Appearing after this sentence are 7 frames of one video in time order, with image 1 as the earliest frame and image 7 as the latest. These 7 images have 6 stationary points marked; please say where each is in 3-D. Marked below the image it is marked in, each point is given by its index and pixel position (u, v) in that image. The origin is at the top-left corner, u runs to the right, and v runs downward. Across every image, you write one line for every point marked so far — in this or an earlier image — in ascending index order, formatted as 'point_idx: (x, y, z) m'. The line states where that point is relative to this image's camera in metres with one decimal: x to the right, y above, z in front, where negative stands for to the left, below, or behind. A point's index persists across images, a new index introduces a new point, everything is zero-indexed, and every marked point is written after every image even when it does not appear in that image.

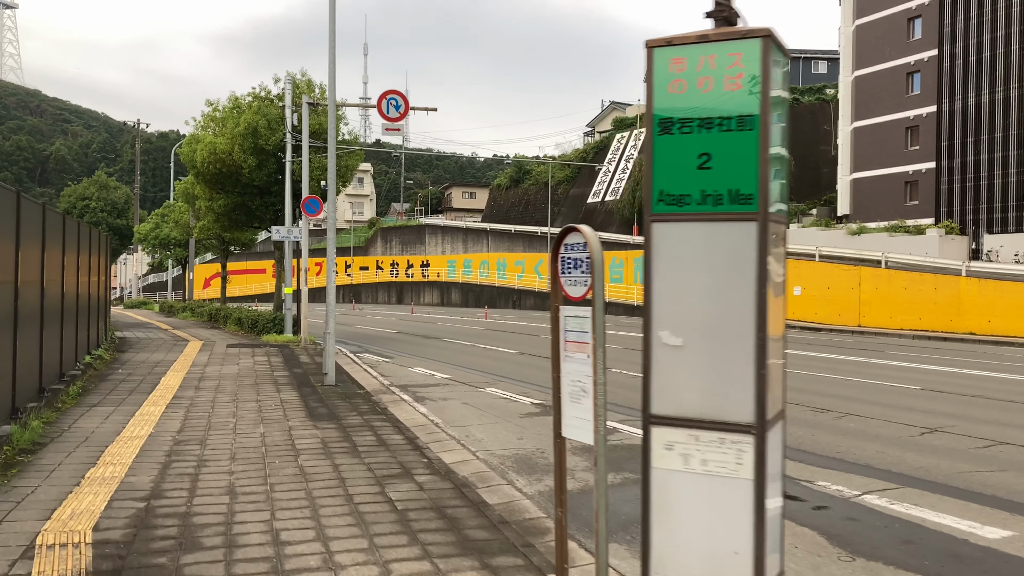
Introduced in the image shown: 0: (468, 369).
0: (-0.9, -1.6, +17.5) m
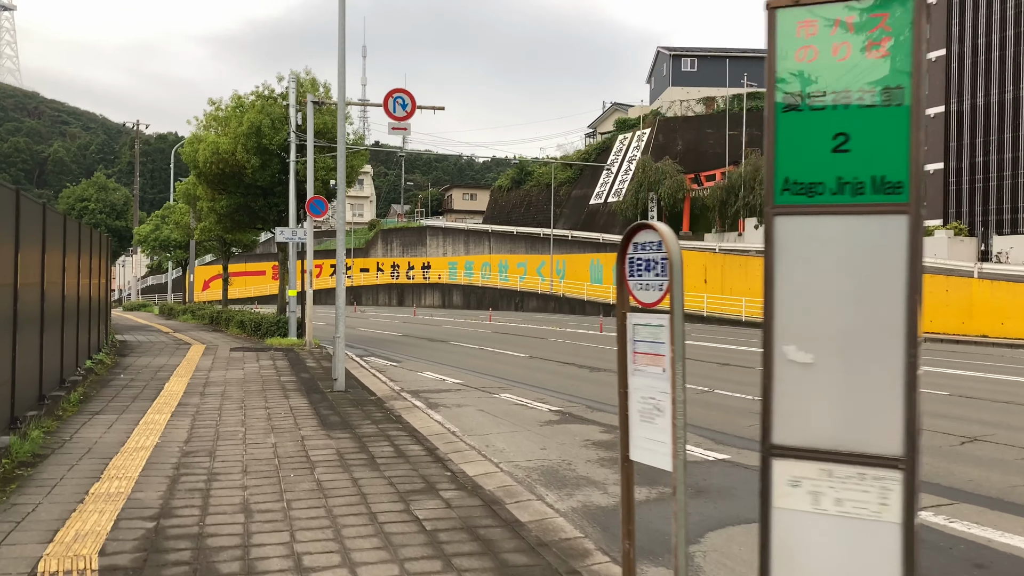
0: (-0.7, -1.6, +17.1) m
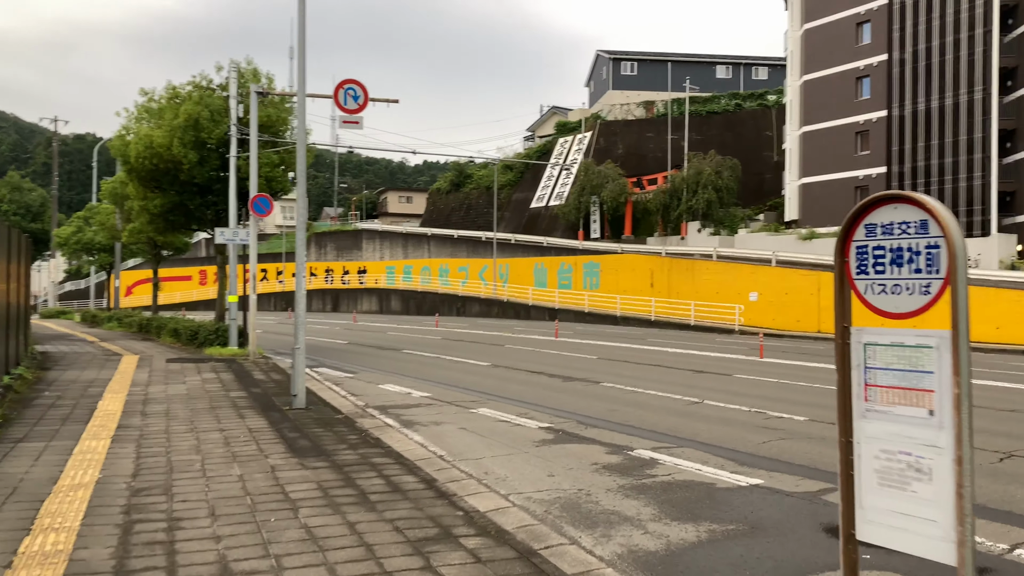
0: (-1.2, -1.7, +15.8) m
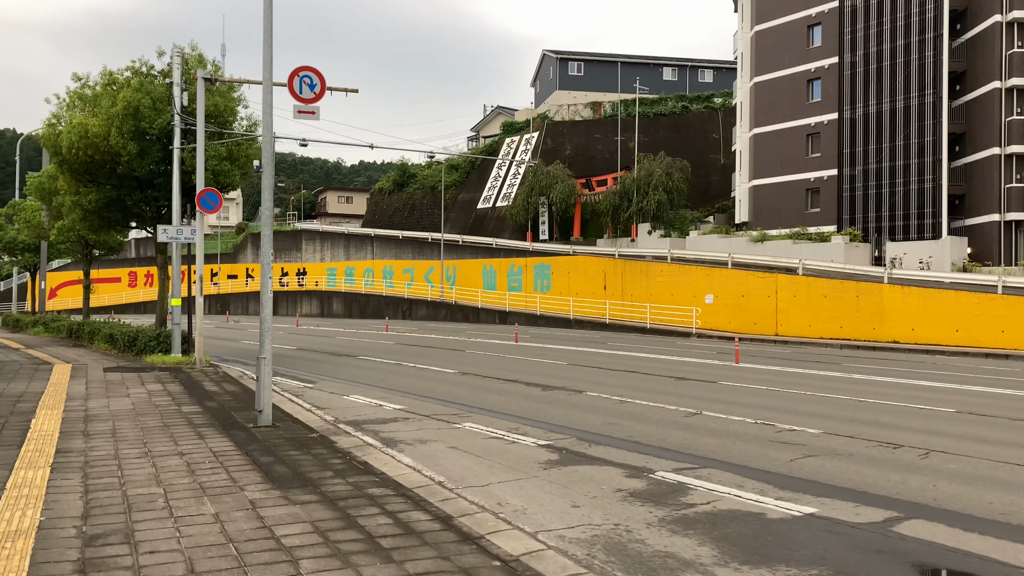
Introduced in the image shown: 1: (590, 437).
0: (-1.6, -1.8, +14.6) m
1: (+0.9, -1.8, +10.5) m
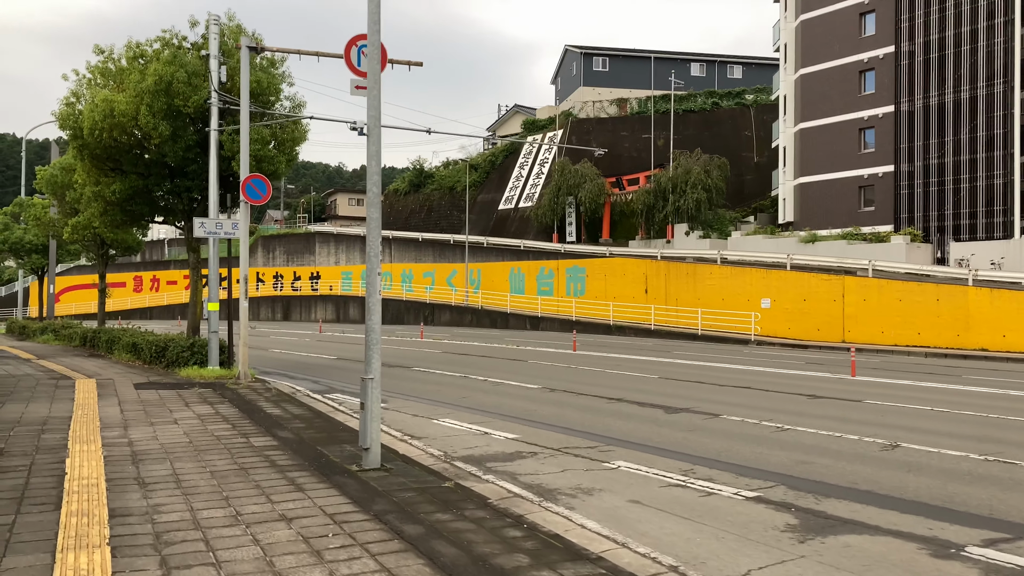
0: (+0.1, -1.8, +12.1) m
1: (+2.6, -1.7, +8.0) m
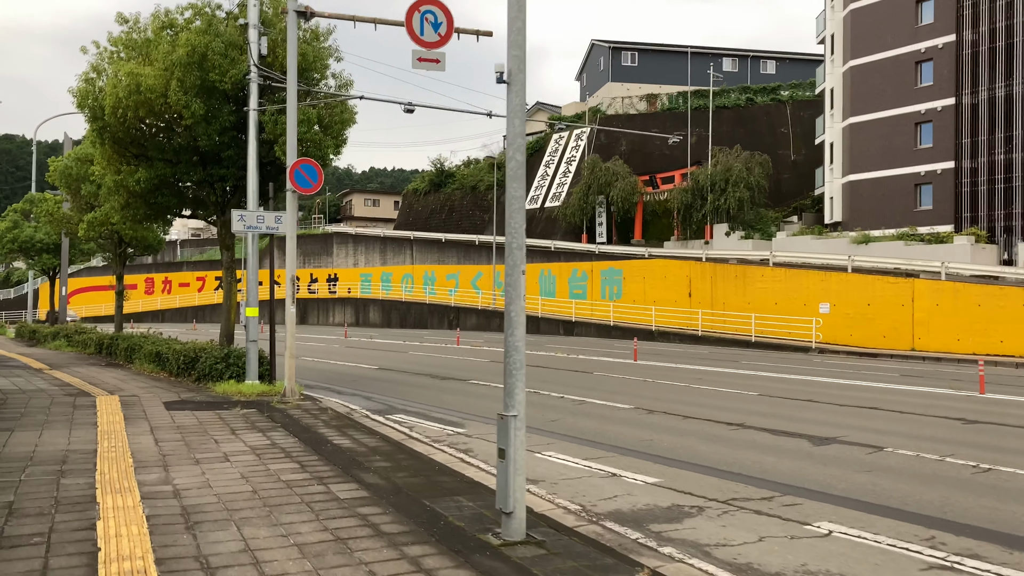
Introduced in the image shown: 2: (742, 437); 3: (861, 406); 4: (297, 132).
0: (+1.4, -1.8, +9.9) m
1: (+3.9, -1.8, +5.8) m
2: (+2.8, -1.8, +11.1) m
3: (+5.5, -1.8, +14.0) m
4: (-3.4, +2.5, +13.8) m
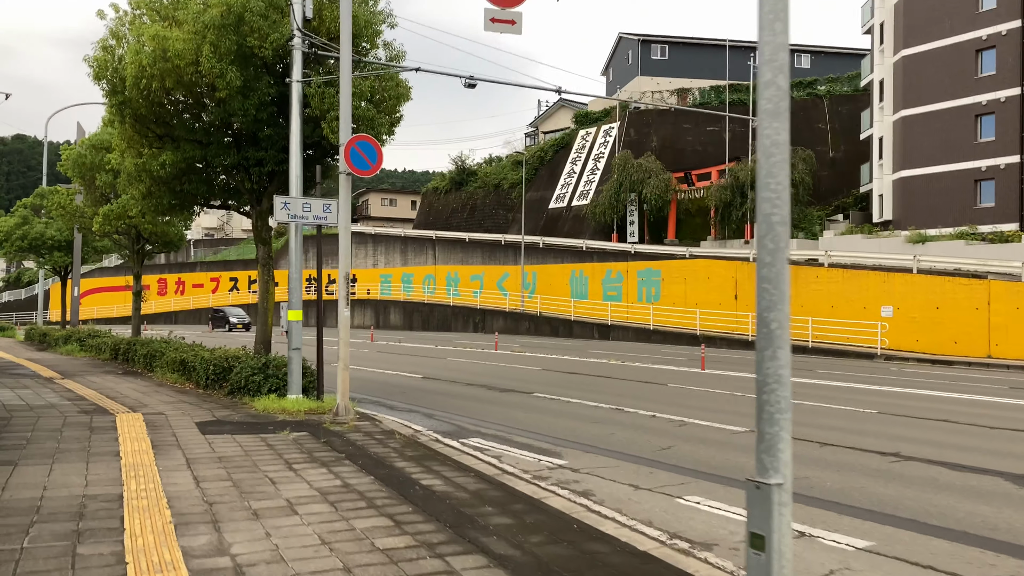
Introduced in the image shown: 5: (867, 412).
0: (+2.6, -1.8, +7.7) m
1: (+5.0, -1.8, +3.6) m
2: (+4.0, -1.8, +9.0) m
3: (+6.7, -1.8, +11.9) m
4: (-2.1, +2.5, +11.8) m
5: (+5.4, -1.9, +13.6) m
